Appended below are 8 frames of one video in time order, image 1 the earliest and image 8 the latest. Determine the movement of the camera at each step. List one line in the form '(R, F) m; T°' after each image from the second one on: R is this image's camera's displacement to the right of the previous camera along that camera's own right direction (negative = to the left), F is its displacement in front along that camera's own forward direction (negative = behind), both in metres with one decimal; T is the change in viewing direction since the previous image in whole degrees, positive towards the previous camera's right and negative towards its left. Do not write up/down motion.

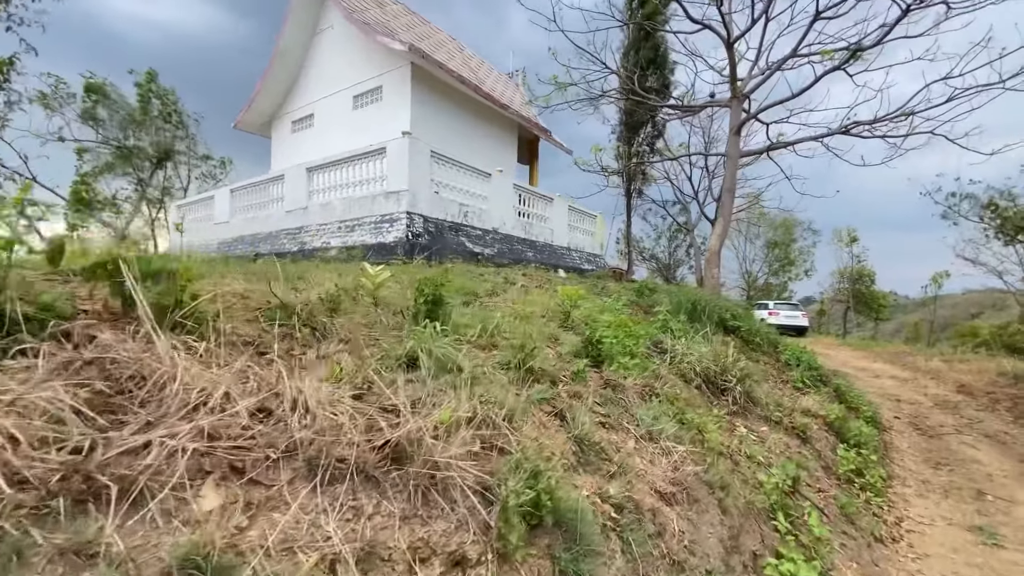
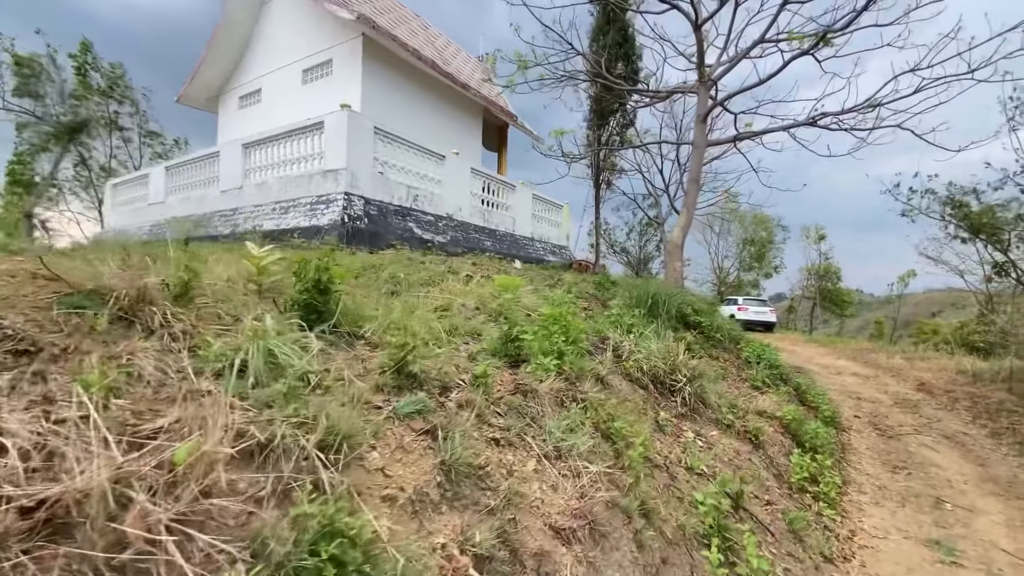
(+0.4, +0.5) m; +3°
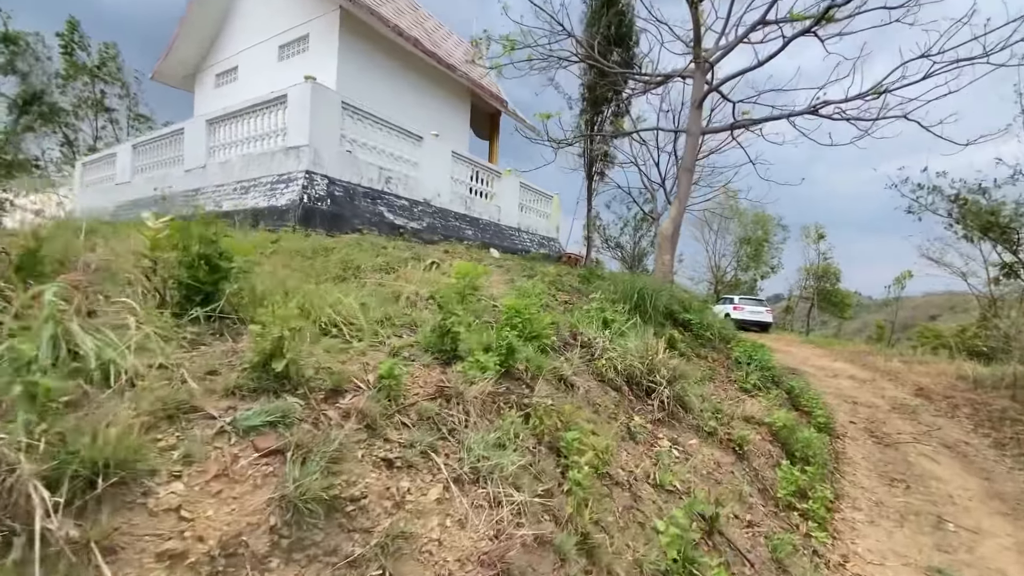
(+0.3, +0.5) m; 0°
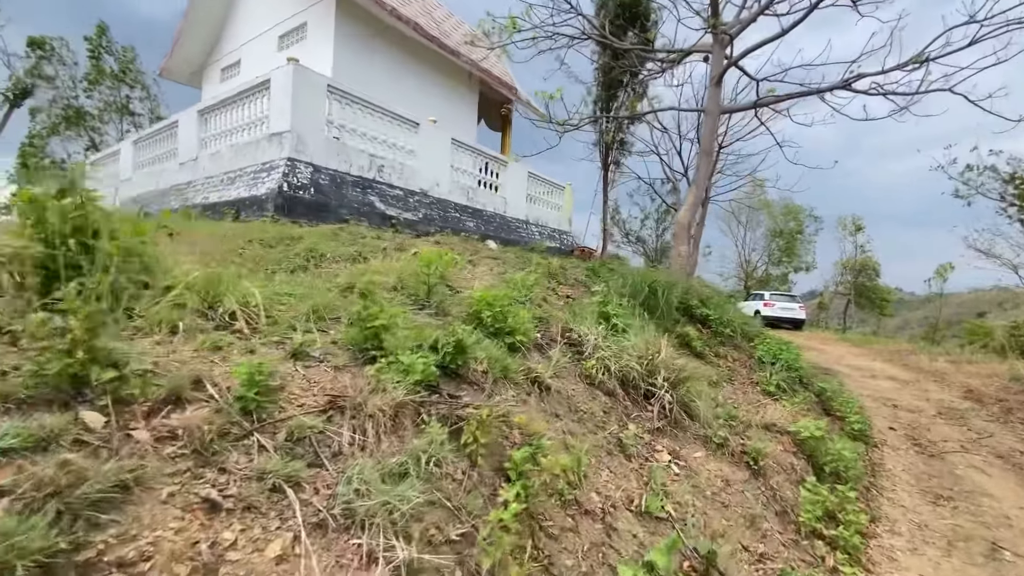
(+0.4, +0.5) m; -3°
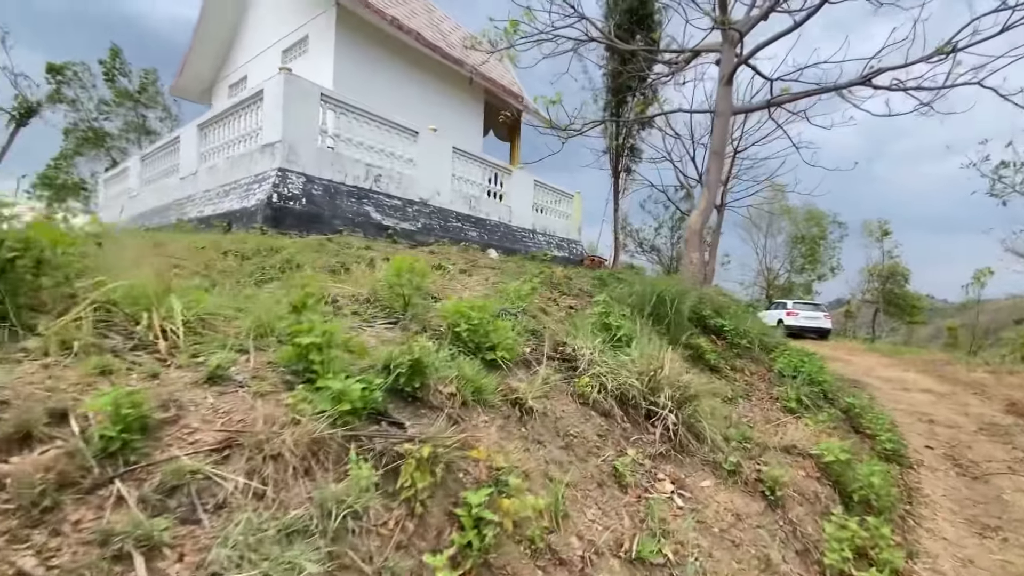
(+0.2, +0.3) m; -2°
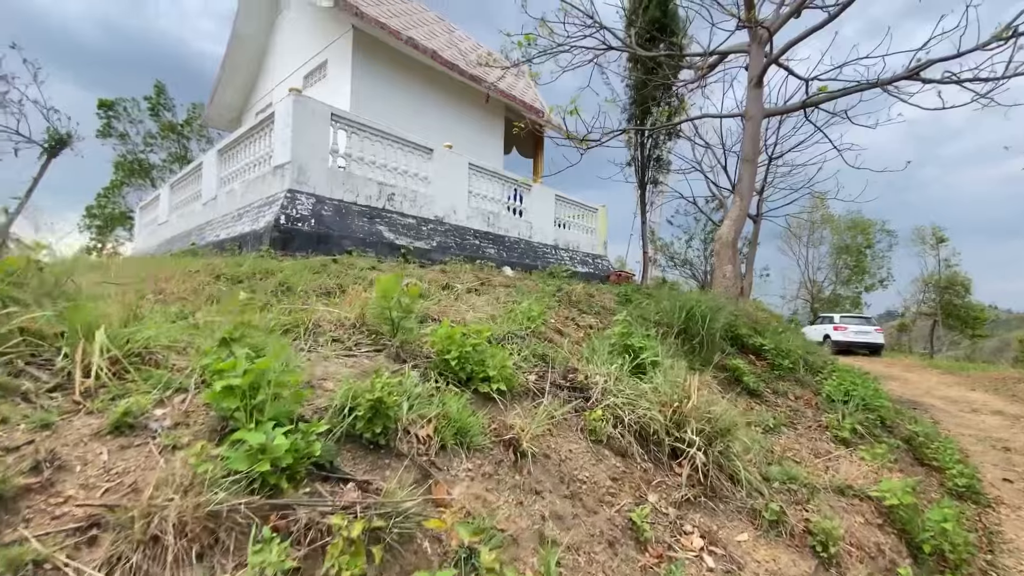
(+0.2, +0.3) m; -4°
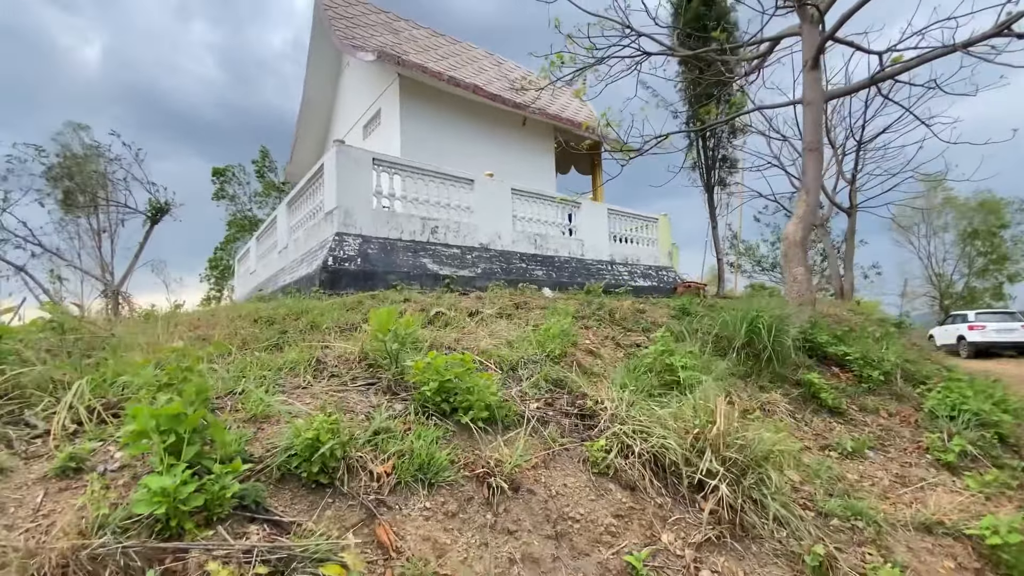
(+0.5, +0.1) m; -10°
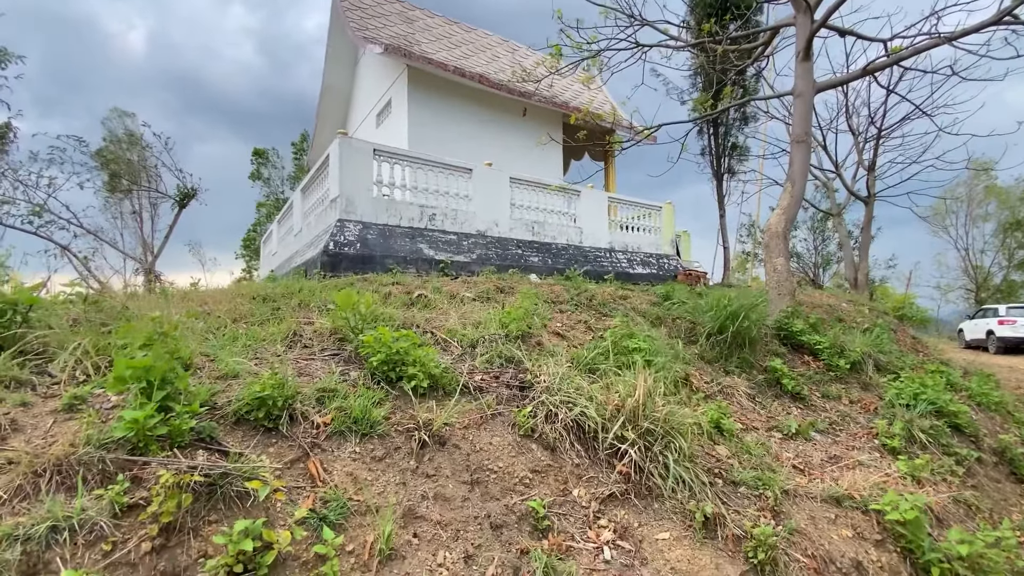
(+0.5, -0.3) m; -3°
